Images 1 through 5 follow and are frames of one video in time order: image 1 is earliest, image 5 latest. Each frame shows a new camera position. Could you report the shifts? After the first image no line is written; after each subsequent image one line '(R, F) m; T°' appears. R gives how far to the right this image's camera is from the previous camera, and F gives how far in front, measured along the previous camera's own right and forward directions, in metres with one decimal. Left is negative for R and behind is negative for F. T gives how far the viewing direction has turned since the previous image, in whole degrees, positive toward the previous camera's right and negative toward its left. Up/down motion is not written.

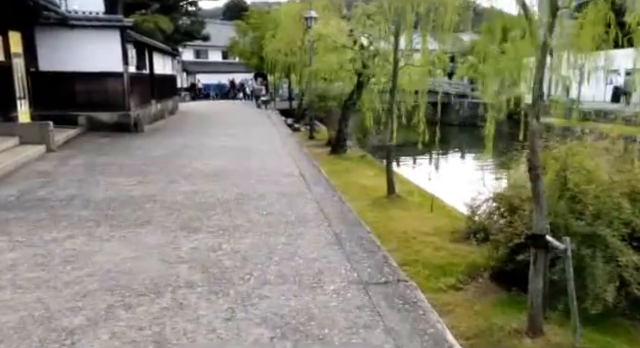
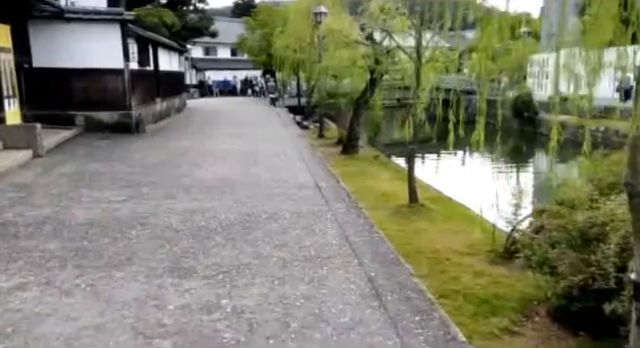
(-0.1, +1.1) m; -1°
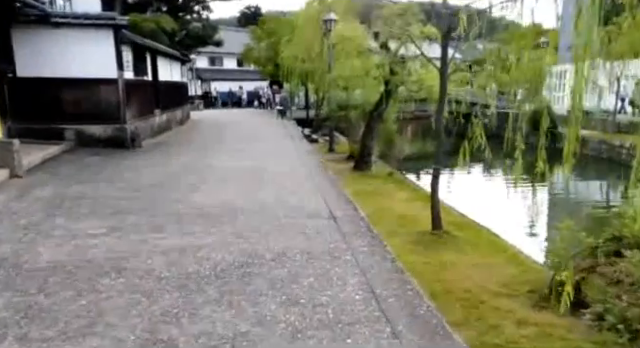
(-0.1, +0.9) m; -1°
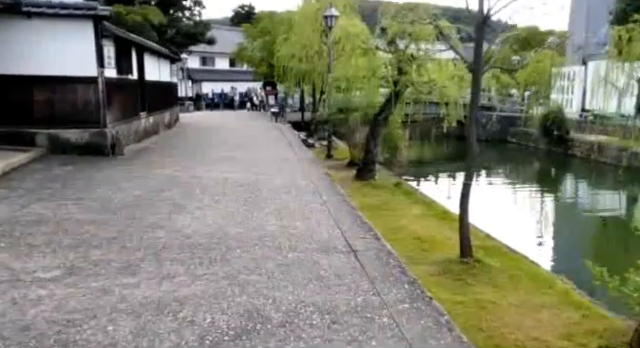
(-0.2, +1.2) m; +1°
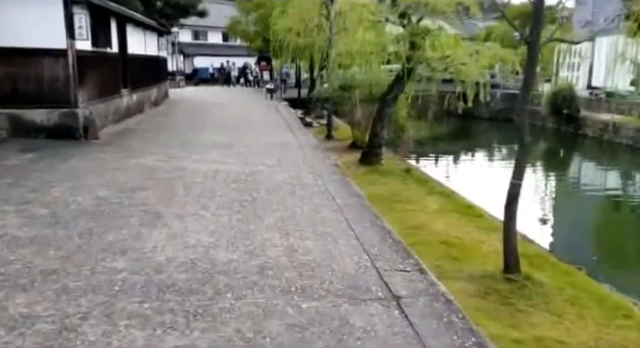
(-0.2, +1.4) m; +1°
